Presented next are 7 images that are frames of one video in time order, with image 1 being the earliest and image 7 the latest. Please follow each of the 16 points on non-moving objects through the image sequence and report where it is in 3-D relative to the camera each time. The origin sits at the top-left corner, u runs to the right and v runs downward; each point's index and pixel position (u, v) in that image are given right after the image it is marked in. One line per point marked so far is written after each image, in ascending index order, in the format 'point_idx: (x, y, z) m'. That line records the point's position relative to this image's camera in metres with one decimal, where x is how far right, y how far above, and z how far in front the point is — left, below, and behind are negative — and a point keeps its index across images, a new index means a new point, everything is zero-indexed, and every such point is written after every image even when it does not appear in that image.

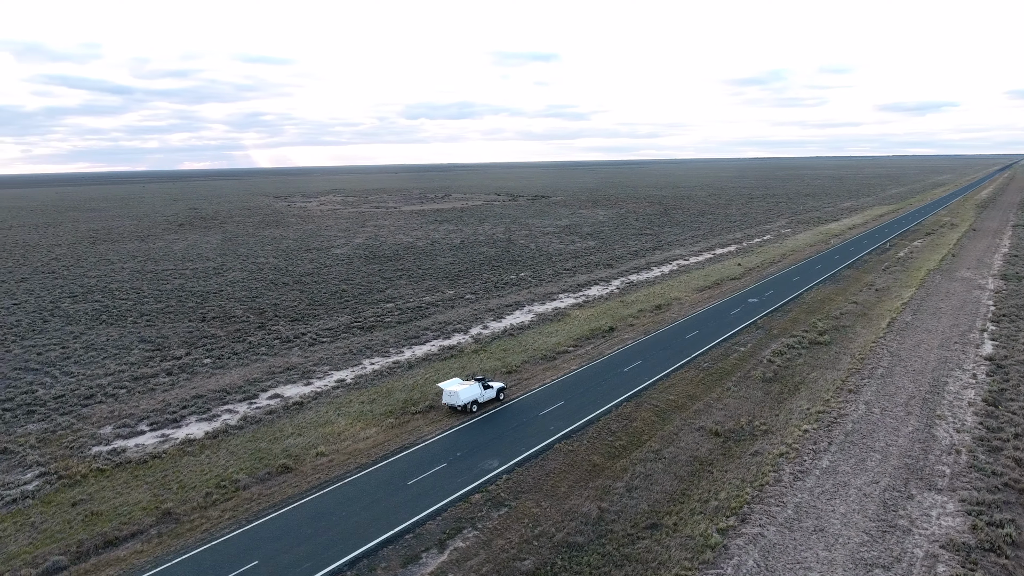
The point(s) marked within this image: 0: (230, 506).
0: (-7.8, -6.1, +17.9) m
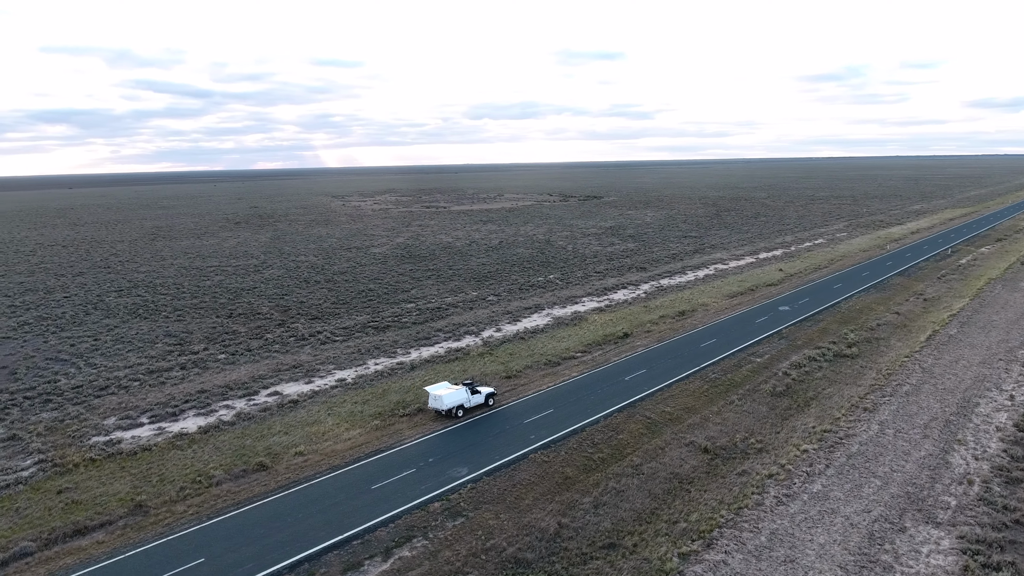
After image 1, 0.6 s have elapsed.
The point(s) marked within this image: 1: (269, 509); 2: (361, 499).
0: (-8.9, -6.1, +18.2) m
1: (-6.6, -6.0, +17.6) m
2: (-4.3, -5.9, +18.0) m
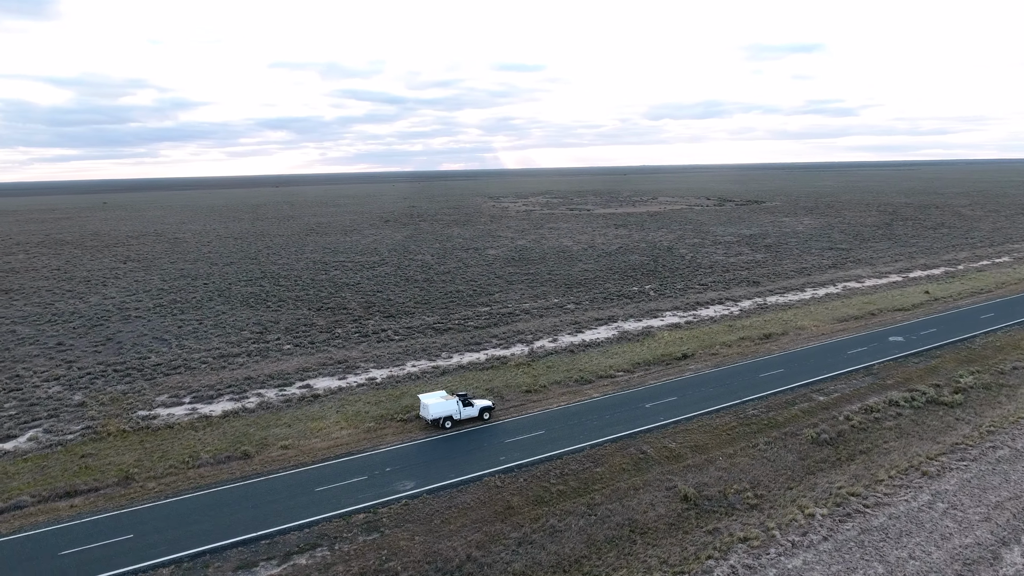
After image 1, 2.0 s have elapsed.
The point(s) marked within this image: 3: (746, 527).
0: (-10.5, -6.0, +19.8) m
1: (-8.5, -6.0, +18.6) m
2: (-6.1, -6.0, +18.3) m
3: (+6.2, -6.4, +17.2) m
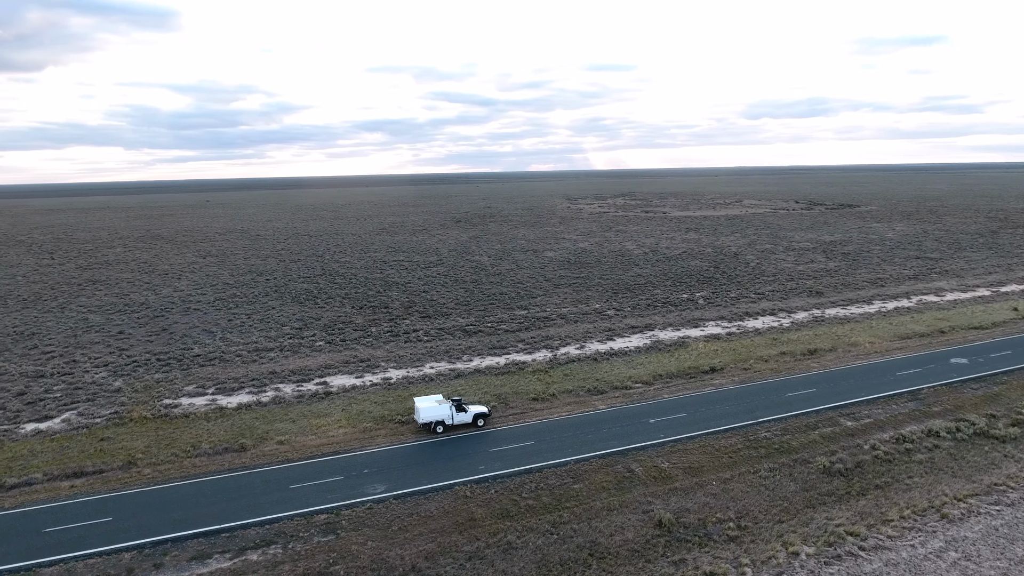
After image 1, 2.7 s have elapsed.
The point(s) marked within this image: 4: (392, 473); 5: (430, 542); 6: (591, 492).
0: (-11.2, -5.8, +20.7) m
1: (-9.4, -6.0, +19.3) m
2: (-7.0, -6.0, +18.7) m
3: (+5.0, -6.7, +15.9) m
4: (-3.7, -5.7, +19.9) m
5: (-2.1, -6.5, +16.7) m
6: (+2.3, -6.0, +19.0) m
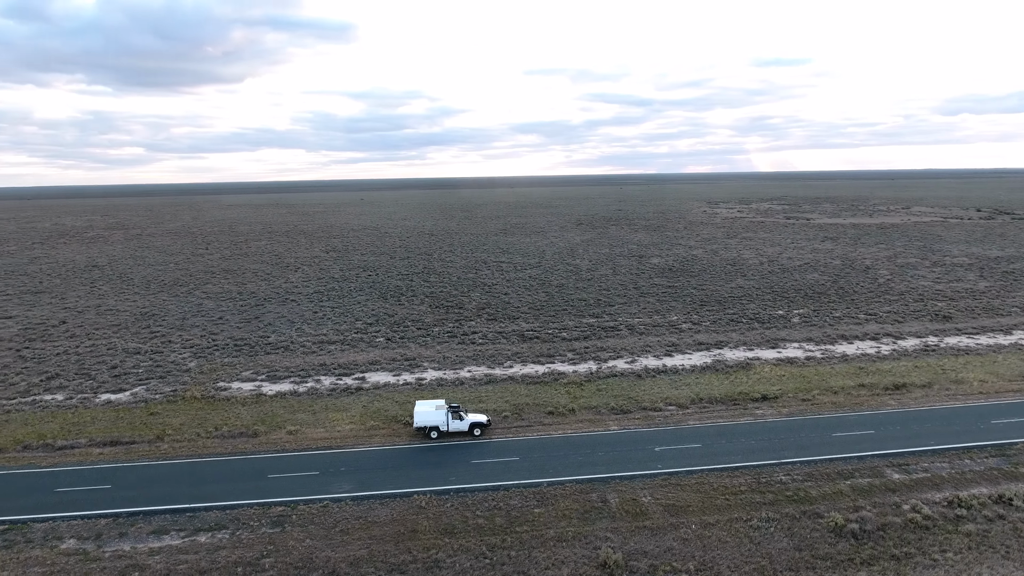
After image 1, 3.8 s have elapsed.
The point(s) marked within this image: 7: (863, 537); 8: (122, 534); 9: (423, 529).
0: (-11.6, -5.6, +22.6) m
1: (-10.2, -5.8, +20.8) m
2: (-8.1, -6.0, +19.7) m
3: (+3.0, -7.2, +14.2) m
4: (-4.5, -5.8, +20.0) m
5: (-3.8, -6.6, +16.6) m
6: (+1.1, -6.3, +17.8) m
7: (+9.3, -6.5, +17.0) m
8: (-10.3, -6.5, +17.1) m
9: (-2.3, -6.4, +17.3) m
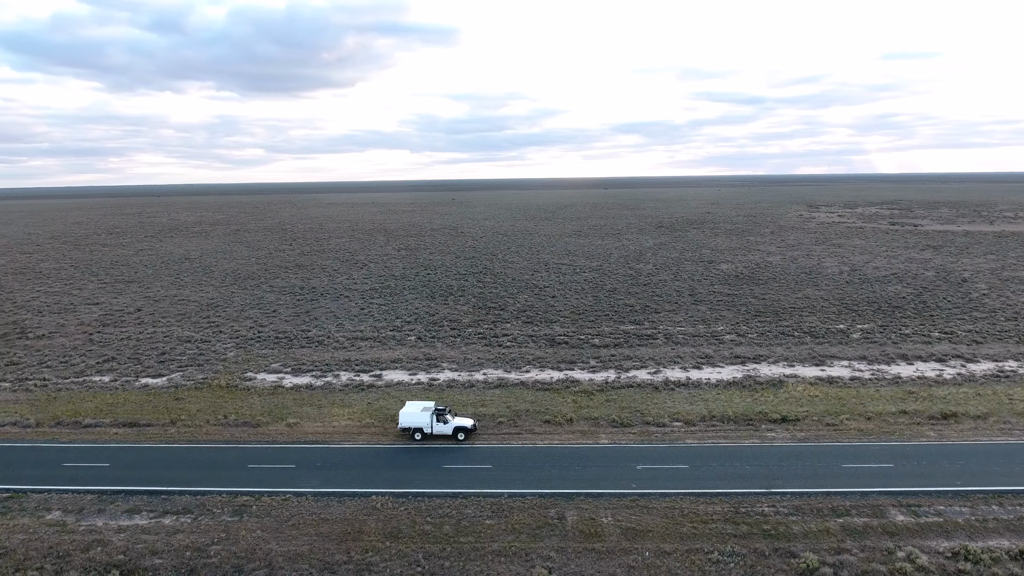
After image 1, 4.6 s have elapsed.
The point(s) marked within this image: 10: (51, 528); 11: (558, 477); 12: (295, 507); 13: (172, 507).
0: (-12.1, -5.4, +24.0) m
1: (-11.0, -5.6, +22.0) m
2: (-9.1, -5.8, +20.5) m
3: (+1.0, -7.3, +13.4) m
4: (-5.5, -5.8, +20.3) m
5: (-5.3, -6.6, +16.8) m
6: (-0.3, -6.5, +17.2) m
7: (+7.7, -6.9, +15.2) m
8: (-11.7, -6.3, +18.4) m
9: (-3.8, -6.5, +17.3) m
10: (-12.5, -6.5, +17.6) m
11: (+1.6, -5.8, +19.9) m
12: (-6.1, -6.2, +18.3) m
13: (-9.7, -6.3, +18.5) m
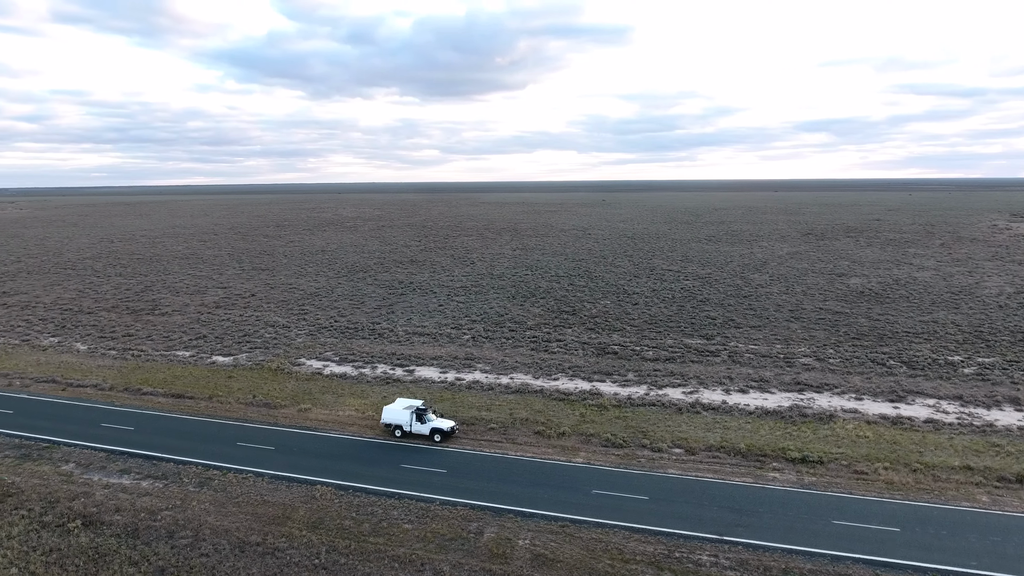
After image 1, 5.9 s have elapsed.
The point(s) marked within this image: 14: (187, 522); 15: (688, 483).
0: (-12.2, -4.9, +26.5) m
1: (-11.7, -5.1, +24.3) m
2: (-10.2, -5.5, +22.4) m
3: (-2.4, -7.5, +12.9) m
4: (-6.8, -5.6, +21.3) m
5: (-7.6, -6.5, +17.8) m
6: (-2.6, -6.5, +17.0) m
7: (+4.6, -7.4, +13.0) m
8: (-13.3, -5.8, +21.0) m
9: (-5.9, -6.4, +17.9) m
10: (-14.3, -6.0, +20.5) m
11: (-0.1, -6.0, +19.1) m
12: (-7.9, -6.0, +19.5) m
13: (-11.3, -5.9, +20.6) m
14: (-8.9, -6.5, +17.9) m
15: (+5.5, -5.9, +19.5) m
